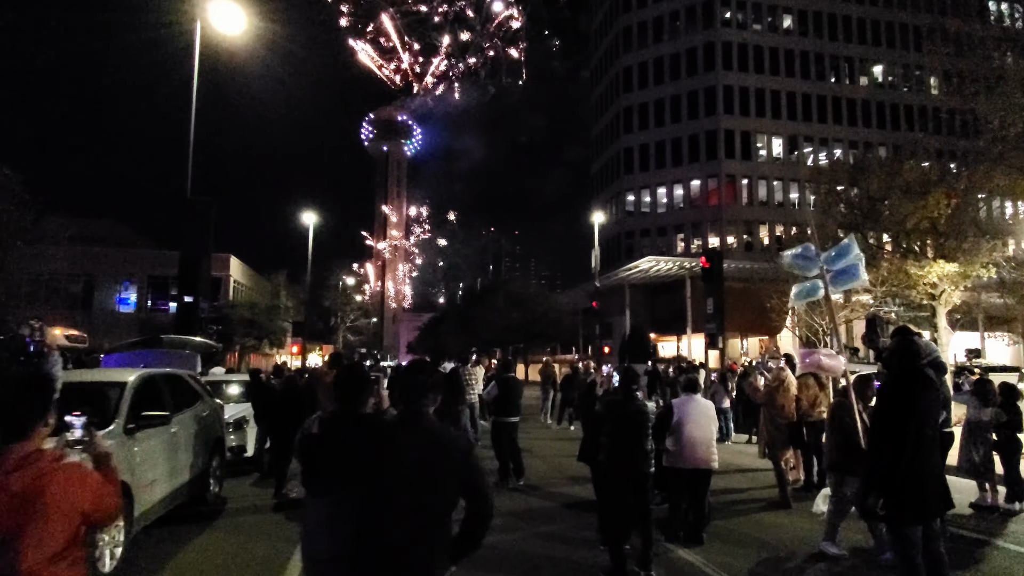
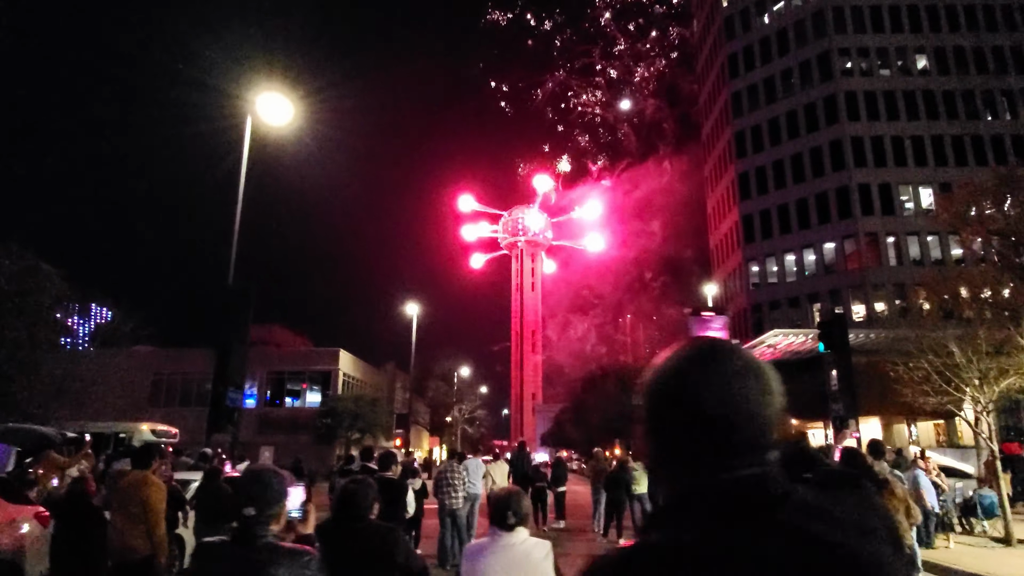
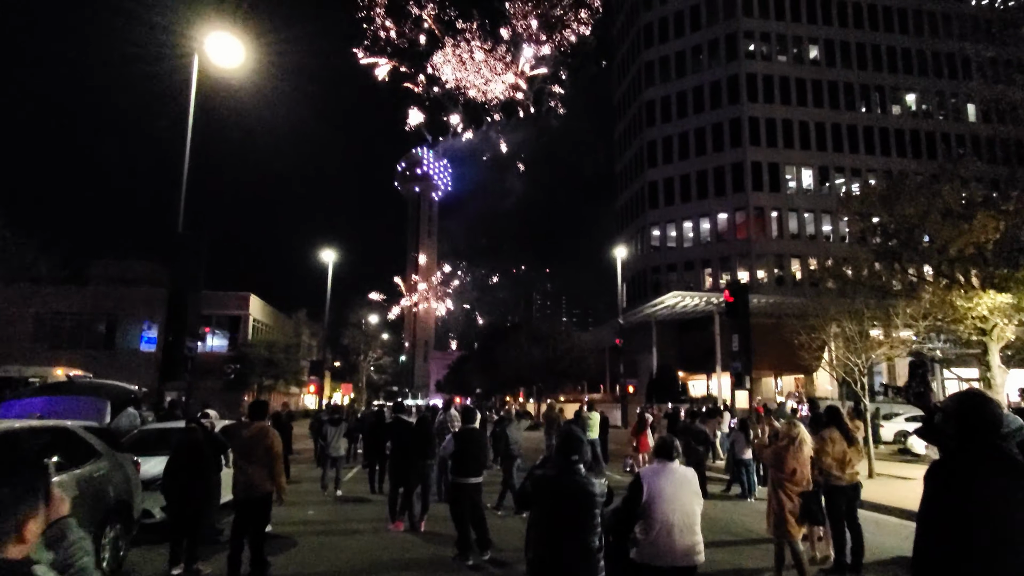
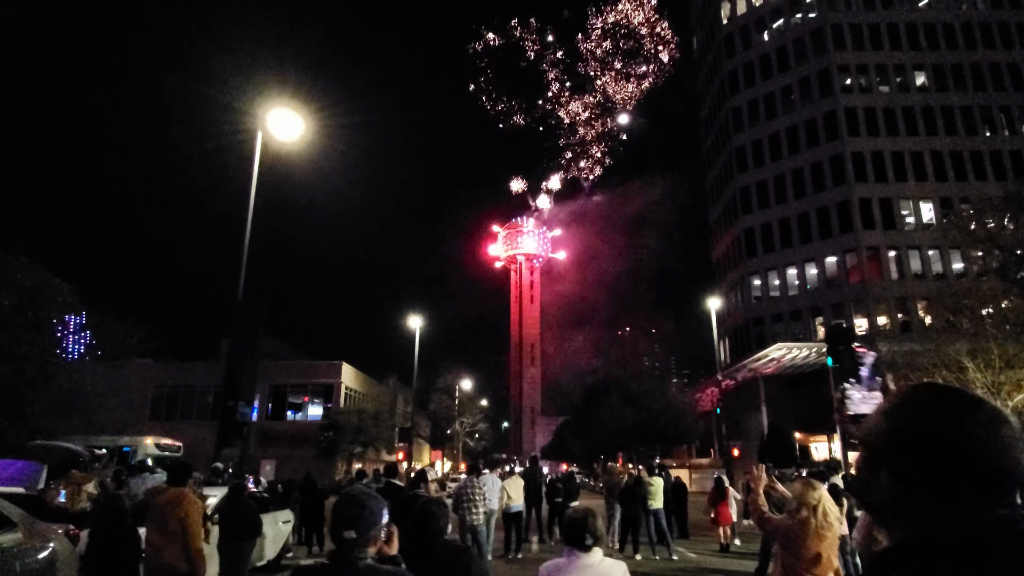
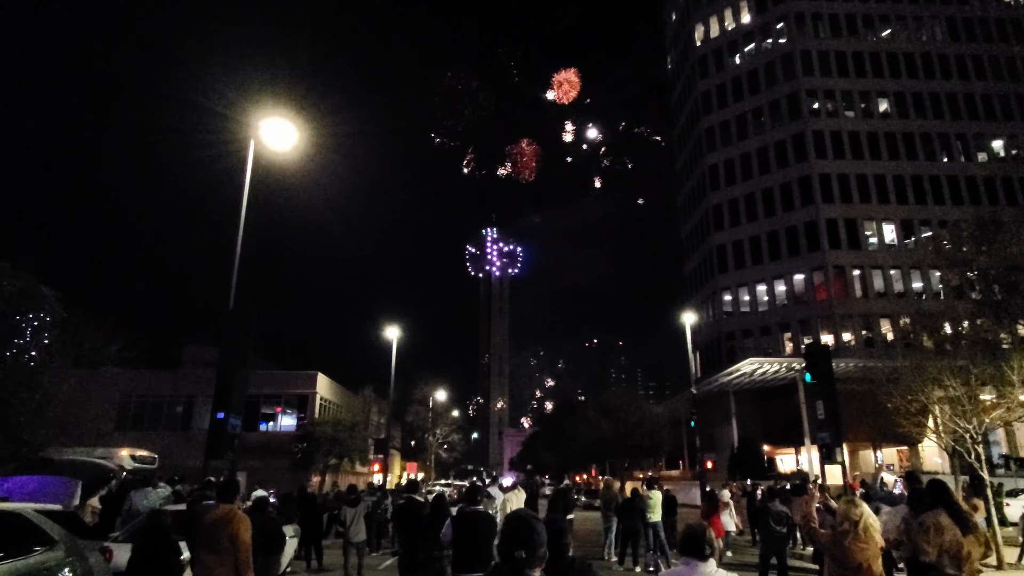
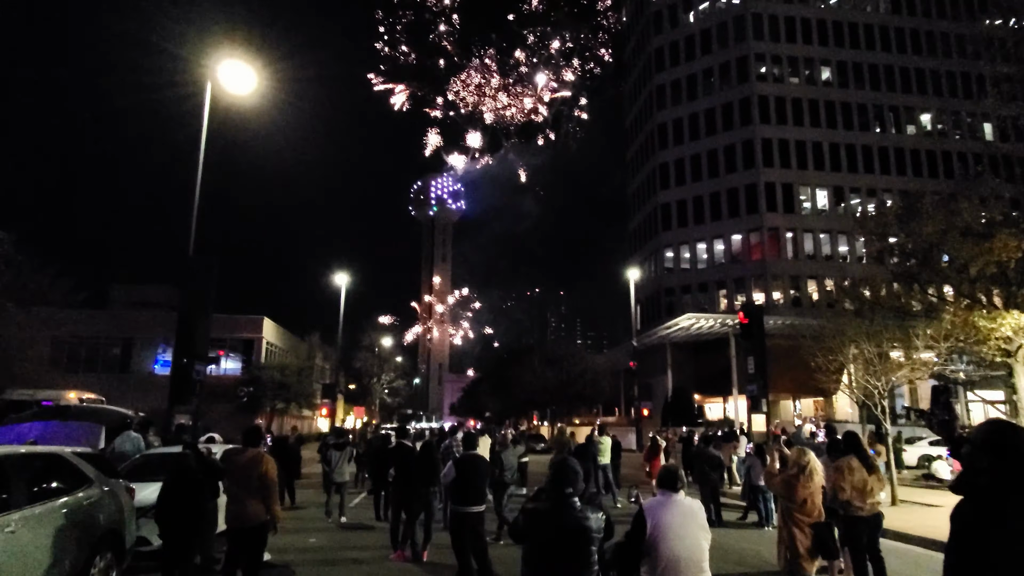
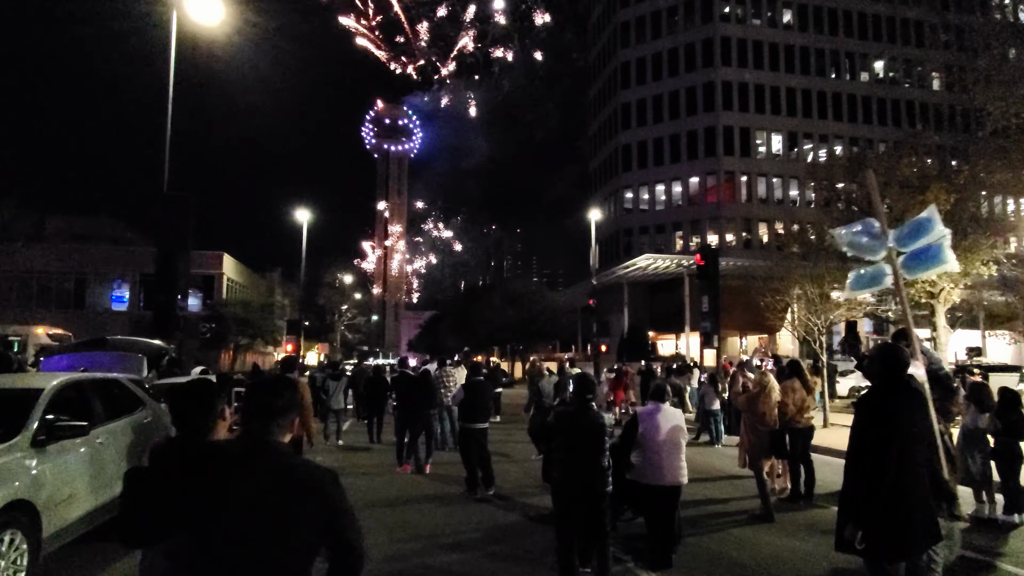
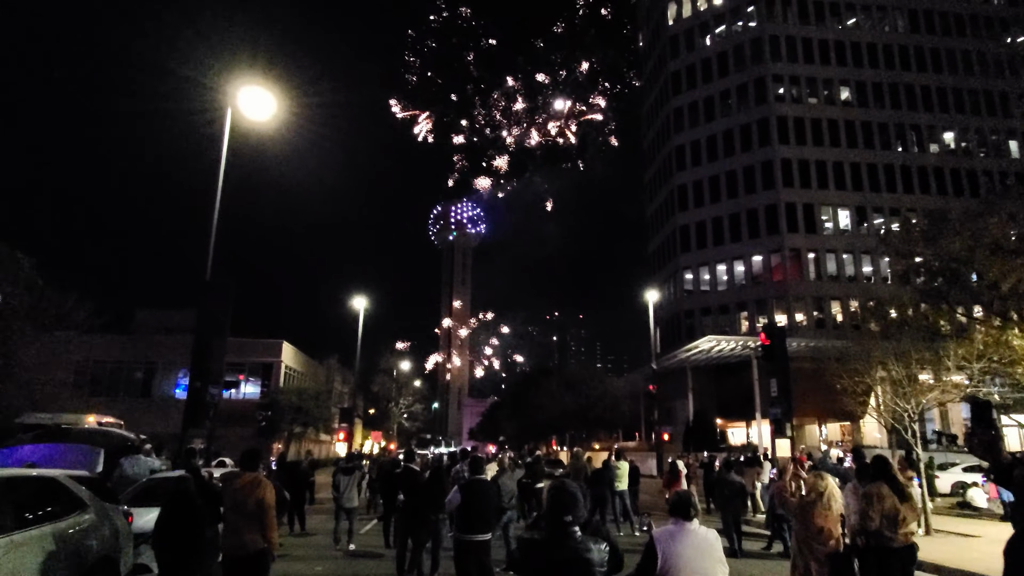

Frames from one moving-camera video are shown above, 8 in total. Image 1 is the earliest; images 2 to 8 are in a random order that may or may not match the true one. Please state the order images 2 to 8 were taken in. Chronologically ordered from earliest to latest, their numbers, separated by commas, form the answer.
7, 3, 6, 8, 5, 4, 2
